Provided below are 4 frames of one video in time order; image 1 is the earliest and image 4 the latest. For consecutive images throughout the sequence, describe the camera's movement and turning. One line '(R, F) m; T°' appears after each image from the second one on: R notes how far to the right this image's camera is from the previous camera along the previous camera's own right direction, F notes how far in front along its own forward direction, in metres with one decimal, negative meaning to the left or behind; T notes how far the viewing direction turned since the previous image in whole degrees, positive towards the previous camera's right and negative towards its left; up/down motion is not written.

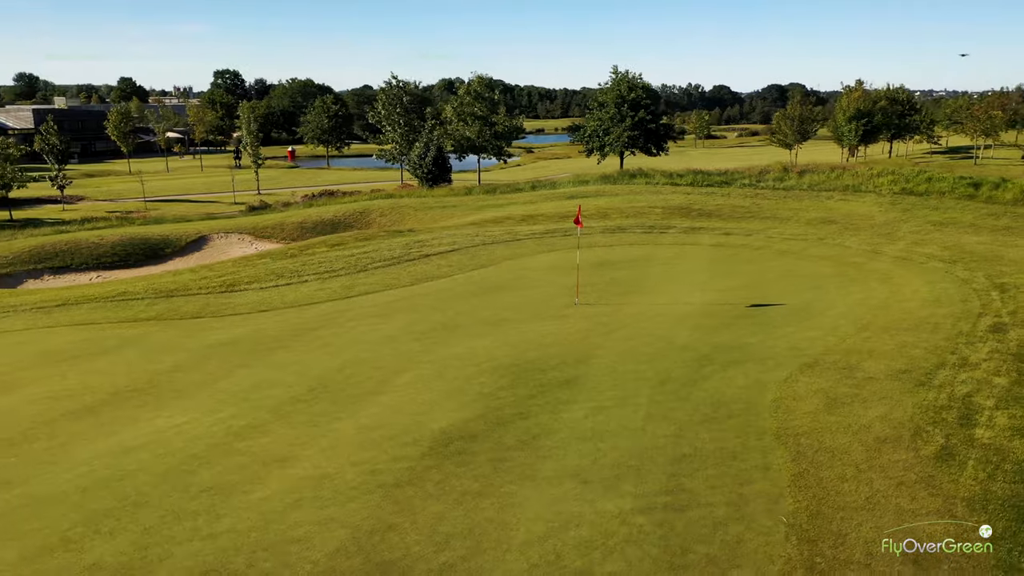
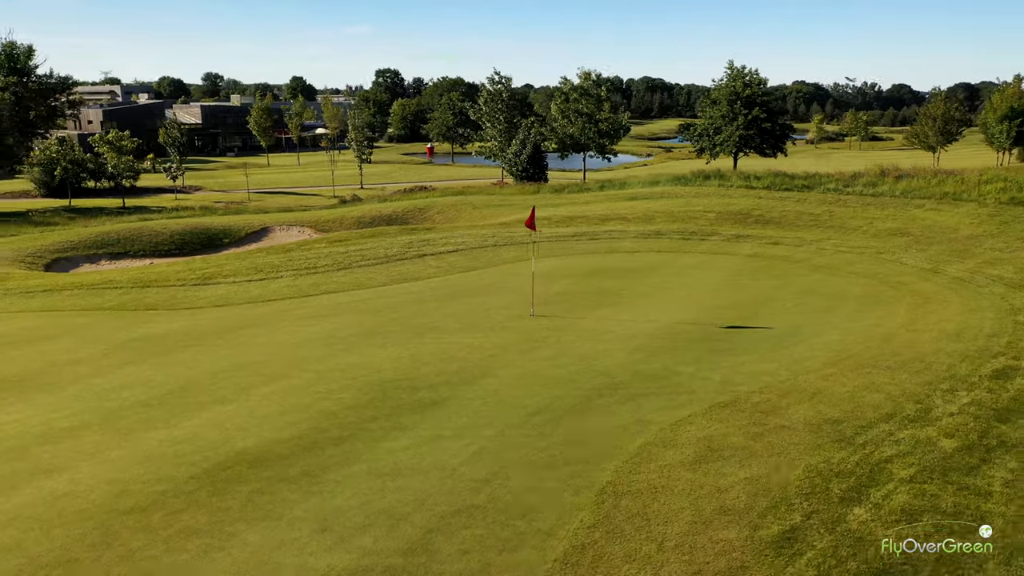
(+4.5, +2.1) m; -11°
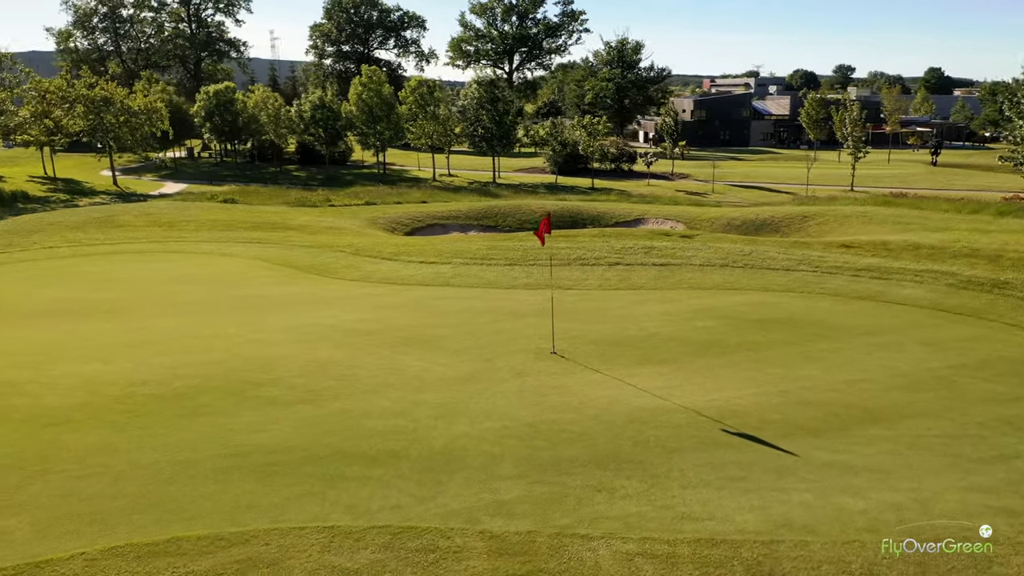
(+8.8, +6.9) m; -41°
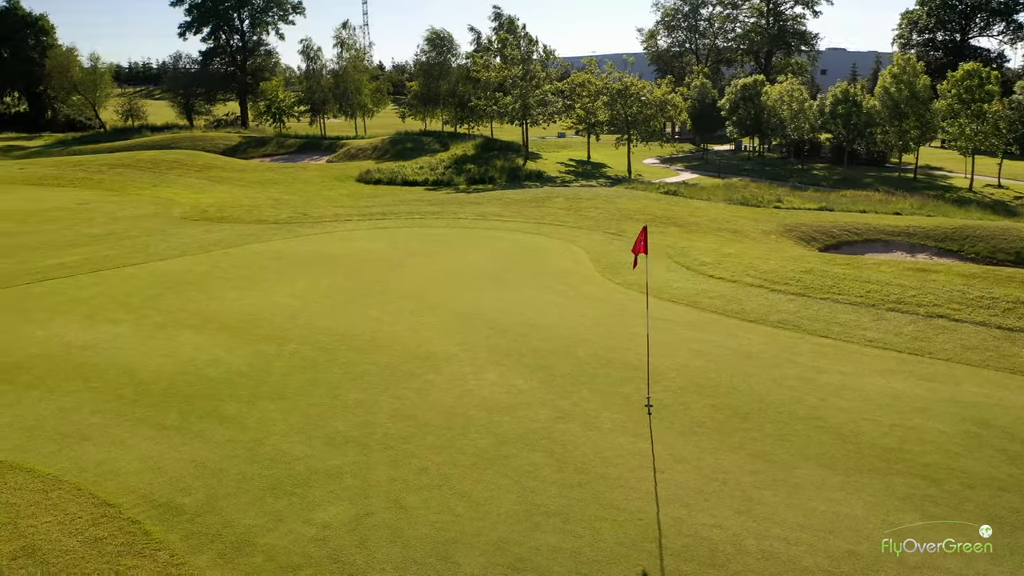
(+5.9, +4.3) m; -40°
